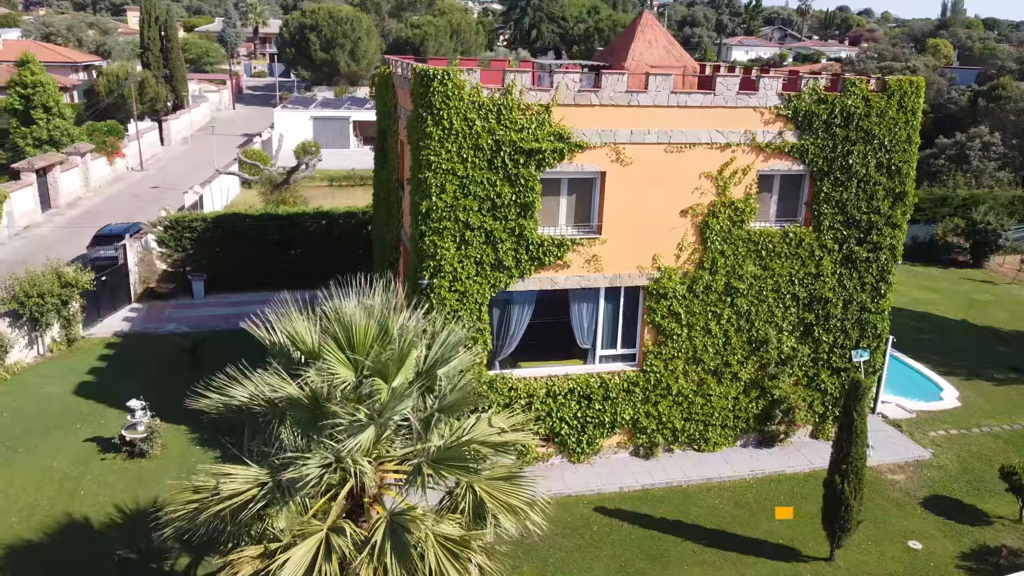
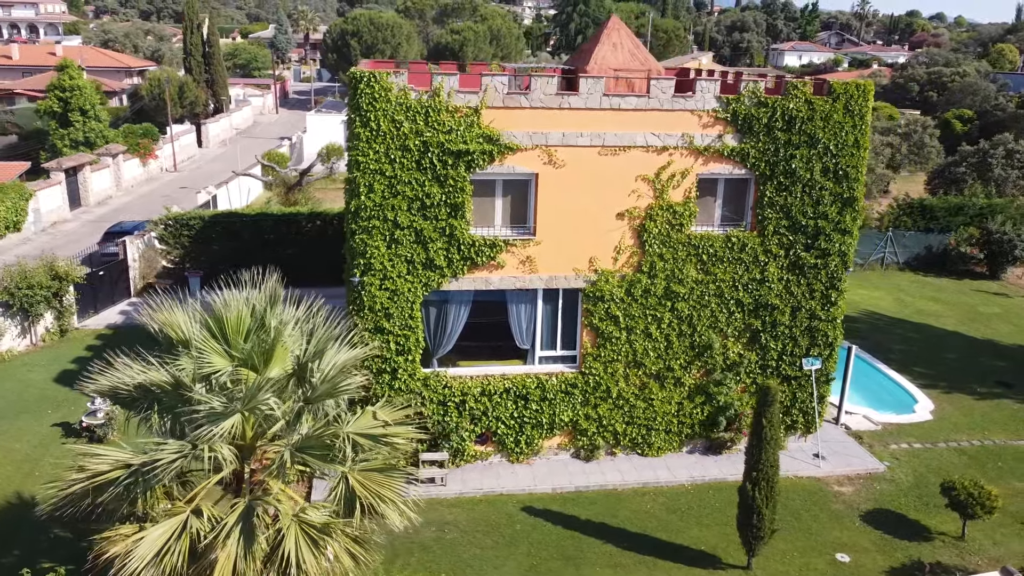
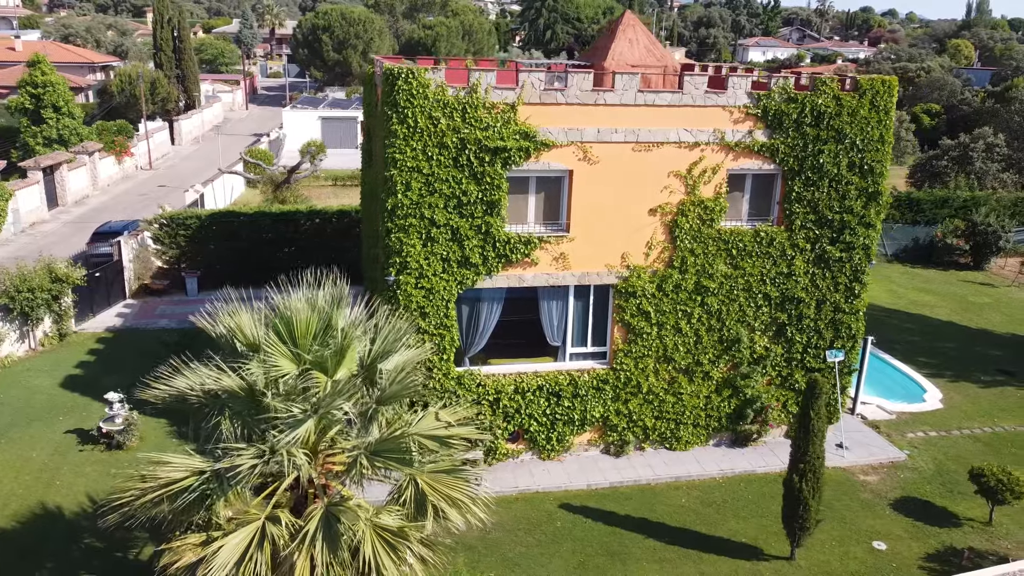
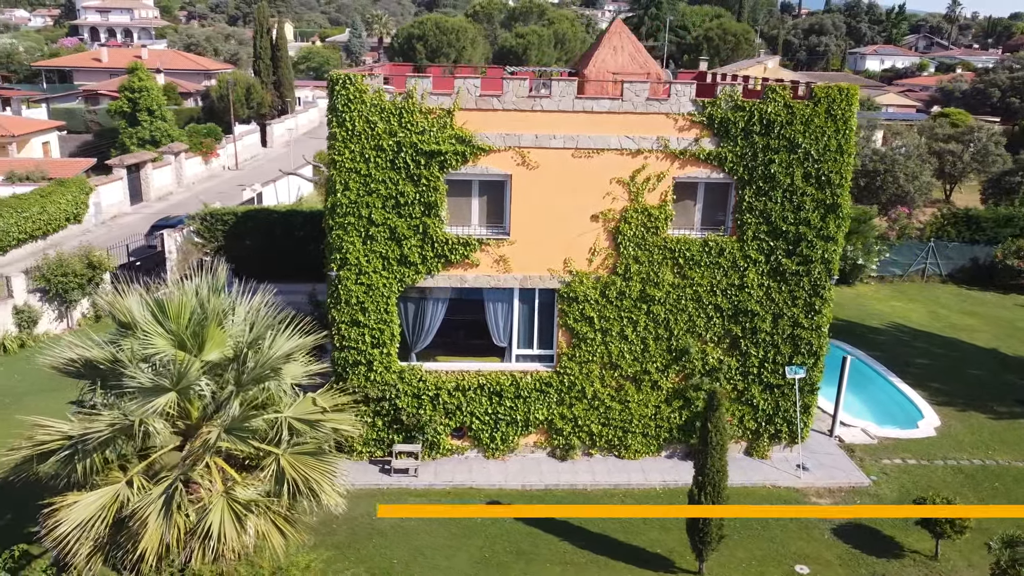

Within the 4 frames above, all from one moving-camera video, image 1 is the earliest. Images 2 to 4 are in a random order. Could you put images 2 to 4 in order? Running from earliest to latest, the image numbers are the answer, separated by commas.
3, 2, 4
